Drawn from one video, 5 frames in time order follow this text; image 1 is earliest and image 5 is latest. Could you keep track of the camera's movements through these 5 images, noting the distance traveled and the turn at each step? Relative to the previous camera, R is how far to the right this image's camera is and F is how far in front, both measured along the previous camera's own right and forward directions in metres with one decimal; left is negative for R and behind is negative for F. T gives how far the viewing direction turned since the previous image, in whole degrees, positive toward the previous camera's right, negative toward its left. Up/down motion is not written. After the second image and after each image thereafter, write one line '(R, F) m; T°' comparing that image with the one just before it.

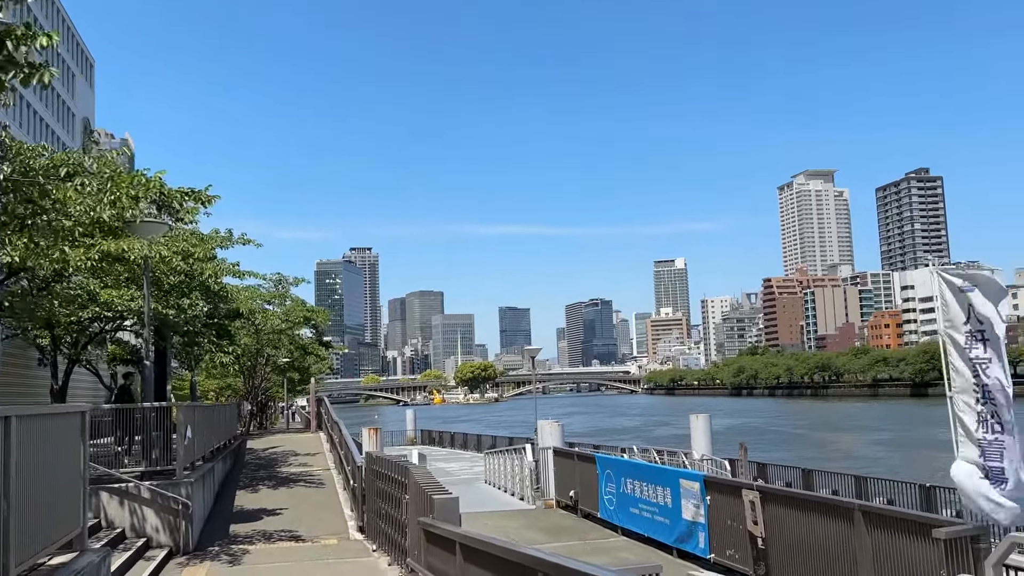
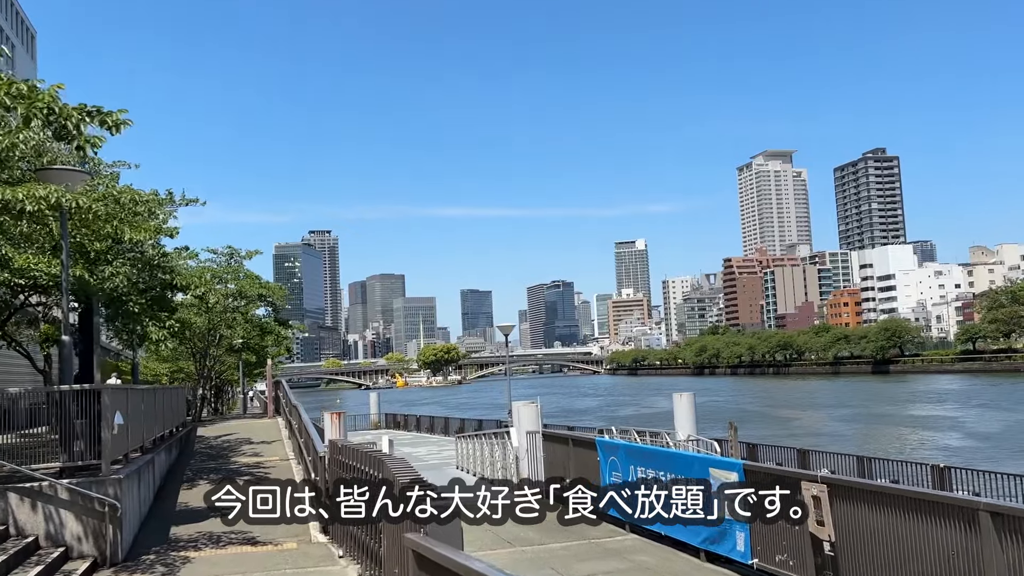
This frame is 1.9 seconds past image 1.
(-0.3, +1.7) m; +3°
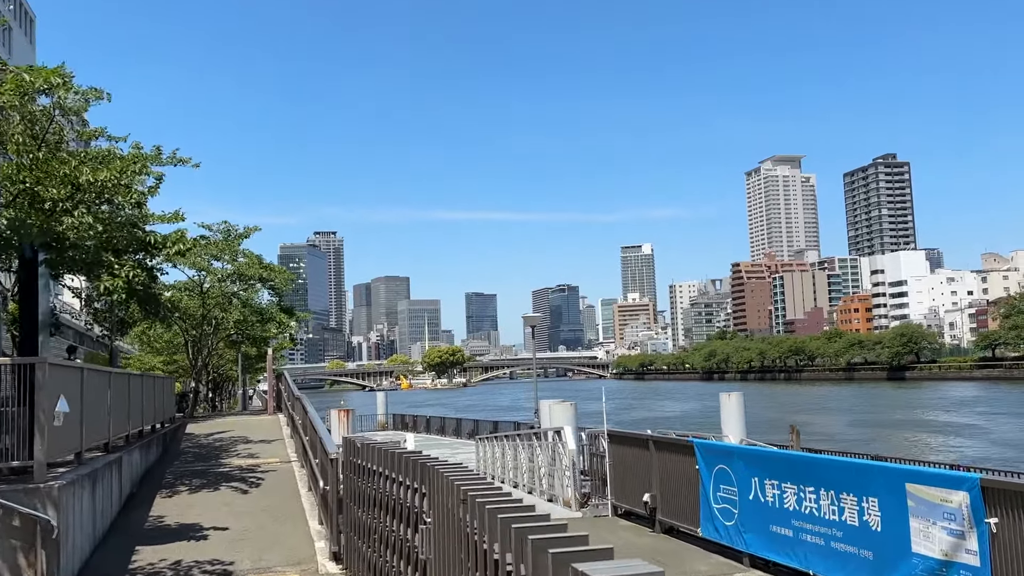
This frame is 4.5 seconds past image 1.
(-0.7, +2.6) m; 0°
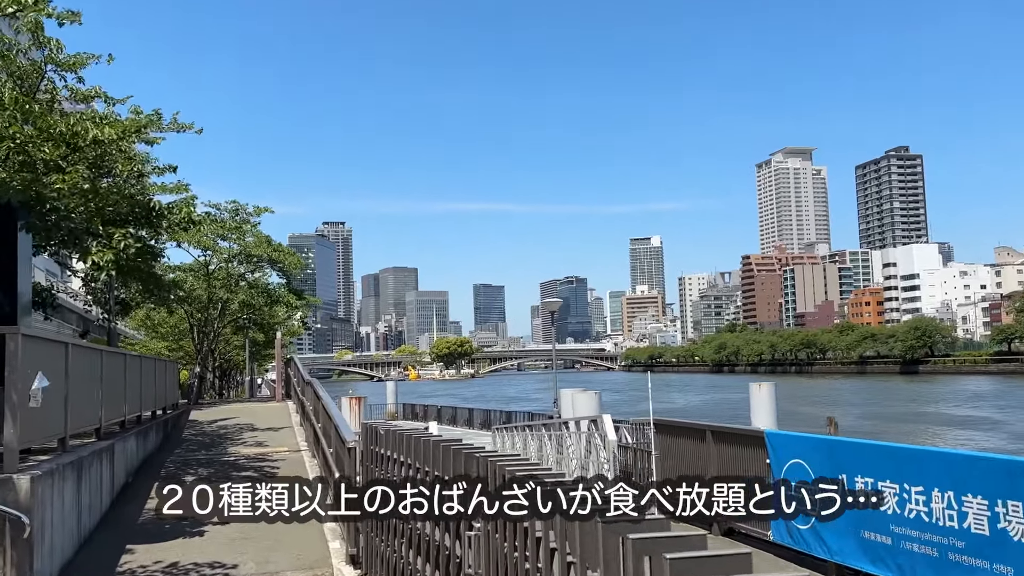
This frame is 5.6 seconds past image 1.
(-0.3, +1.0) m; -1°
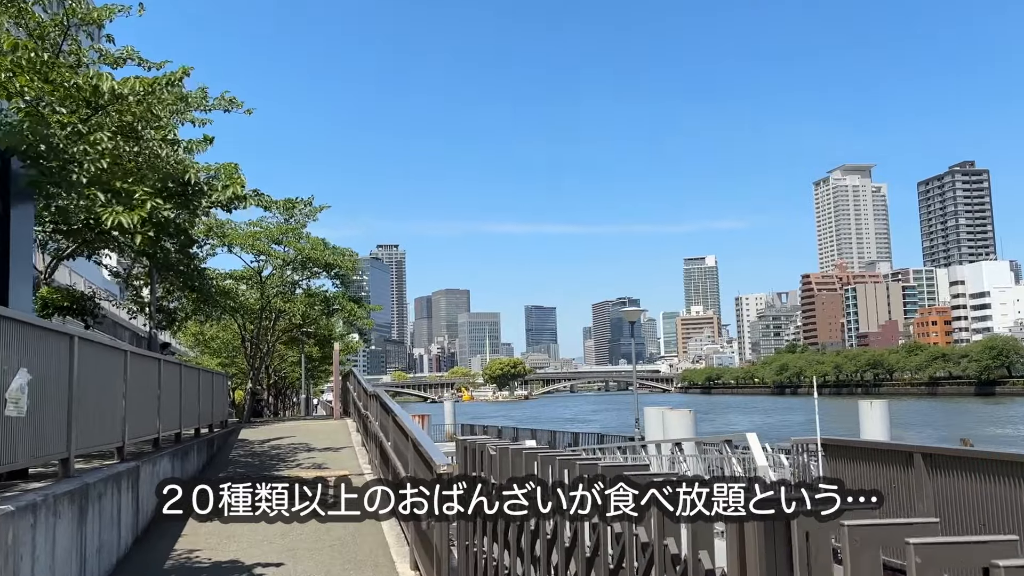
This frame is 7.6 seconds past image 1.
(-0.6, +1.9) m; -4°
